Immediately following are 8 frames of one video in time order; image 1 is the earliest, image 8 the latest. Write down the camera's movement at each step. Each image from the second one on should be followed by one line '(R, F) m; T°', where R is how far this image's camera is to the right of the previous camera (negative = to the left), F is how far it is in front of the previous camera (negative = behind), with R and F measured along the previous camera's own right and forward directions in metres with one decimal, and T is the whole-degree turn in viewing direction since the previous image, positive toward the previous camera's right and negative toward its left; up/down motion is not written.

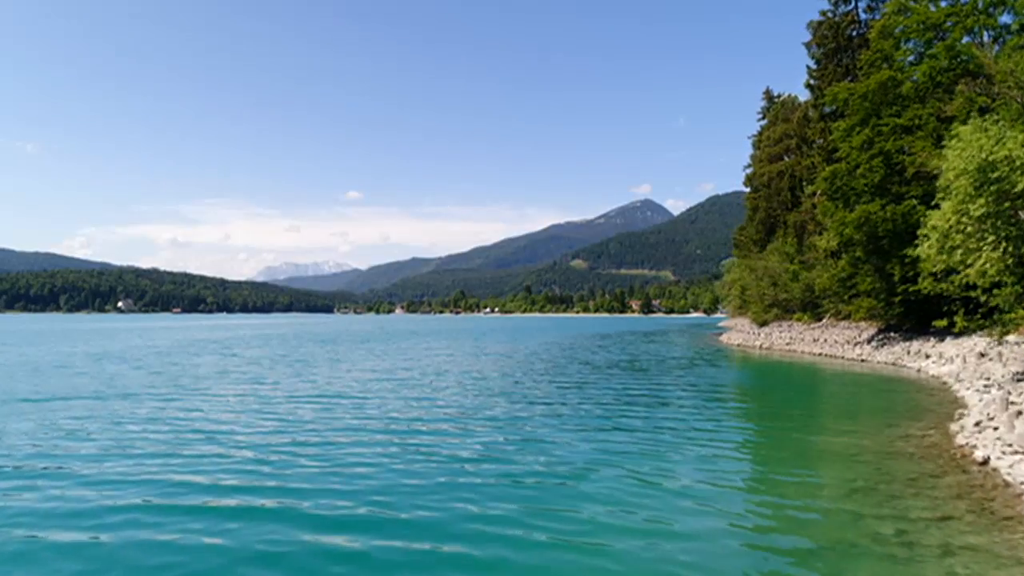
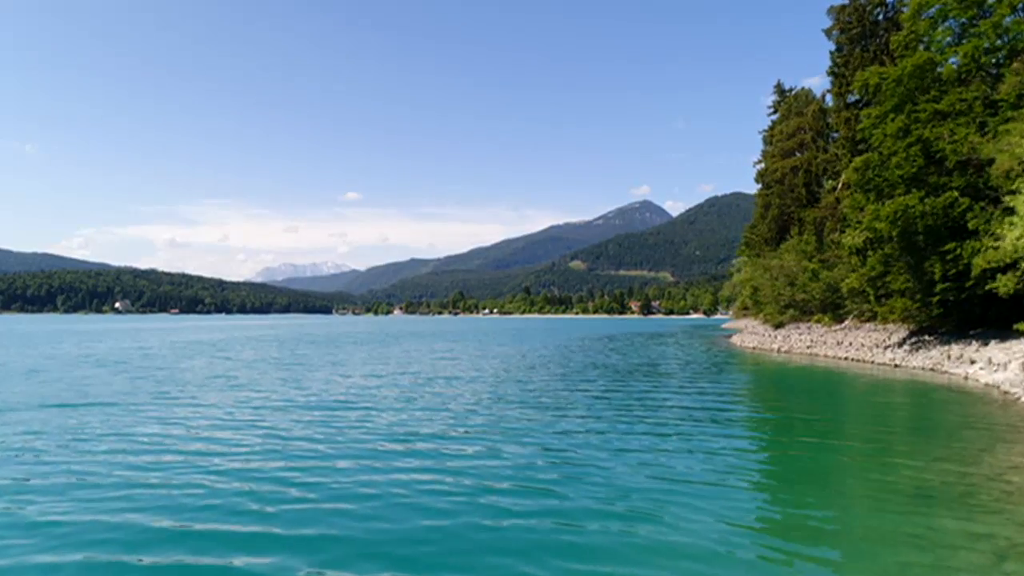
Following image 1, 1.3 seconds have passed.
(-0.5, +2.6) m; 0°
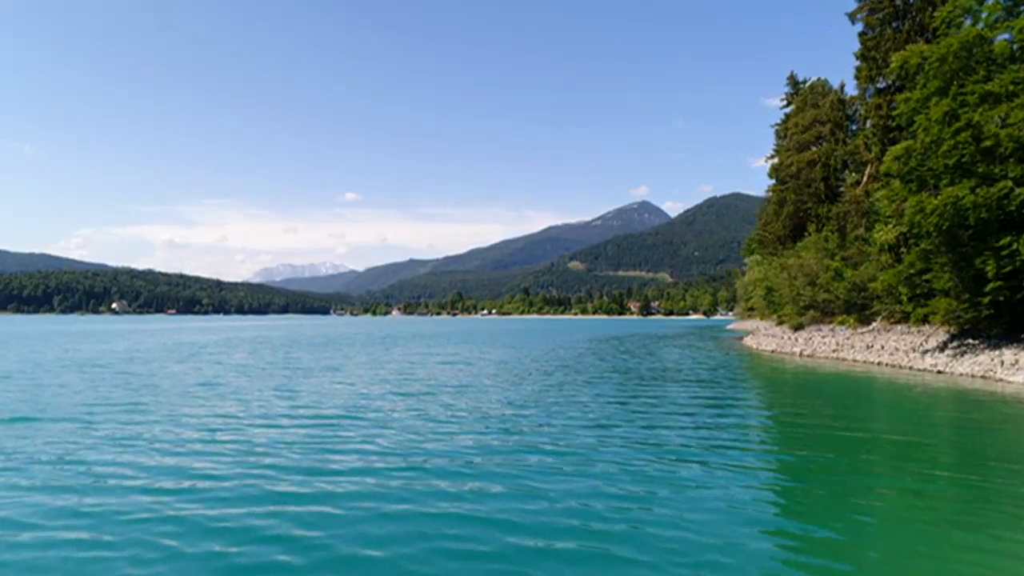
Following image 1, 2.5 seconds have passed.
(-0.6, +2.8) m; 0°
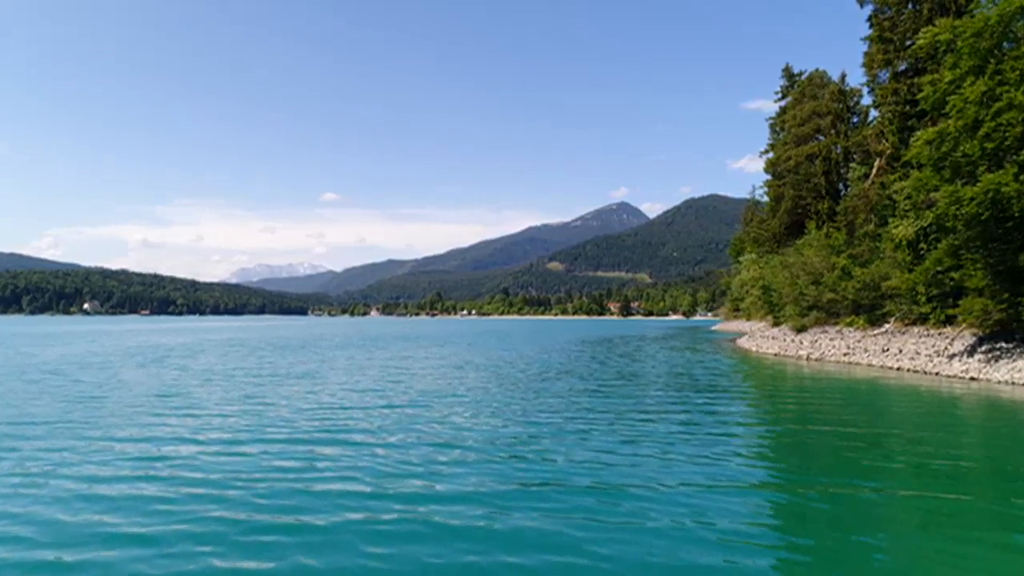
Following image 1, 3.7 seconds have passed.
(-0.6, +3.3) m; +2°
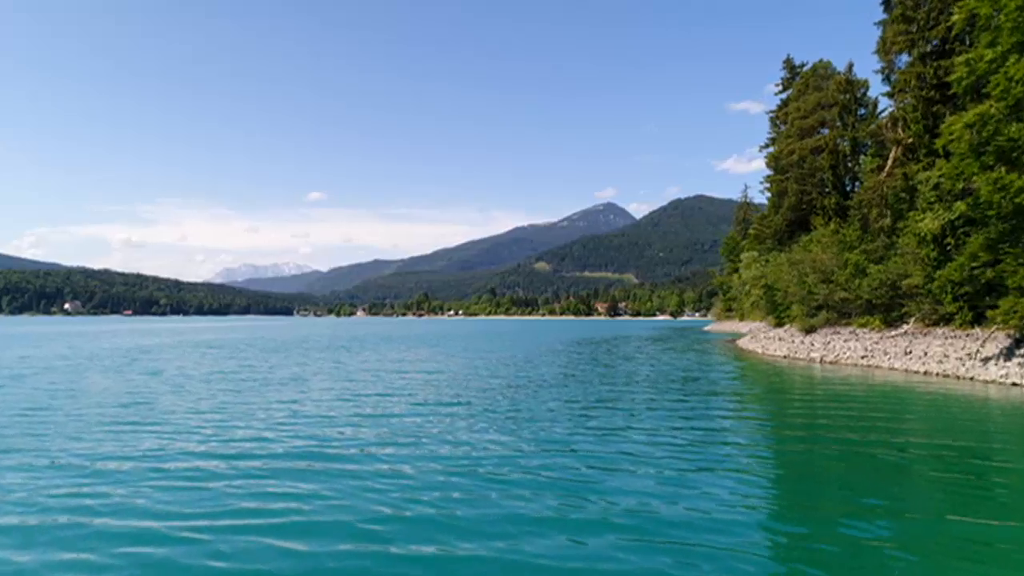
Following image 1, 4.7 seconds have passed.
(-0.6, +2.7) m; +1°
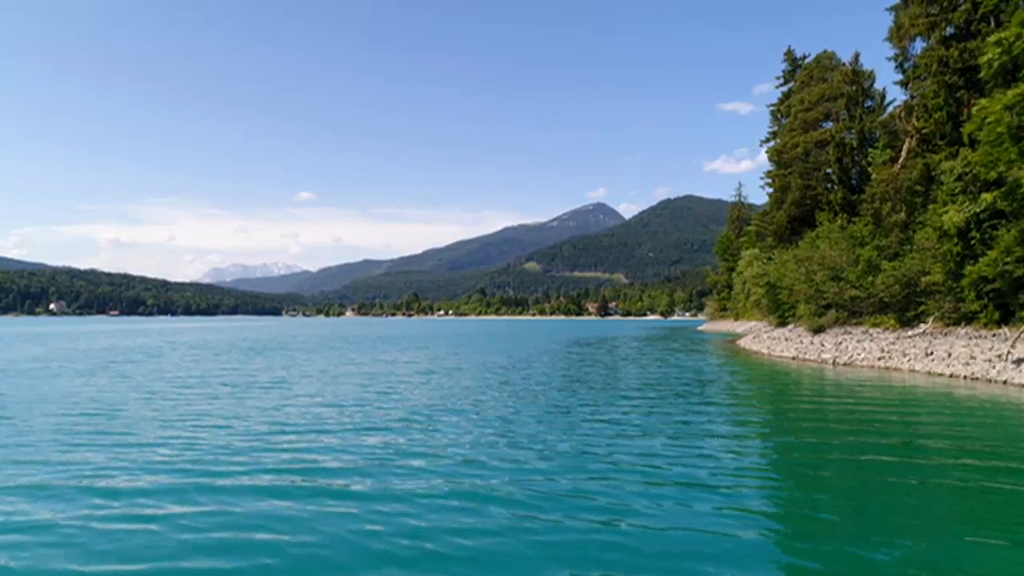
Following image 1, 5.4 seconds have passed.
(-0.4, +2.3) m; +1°
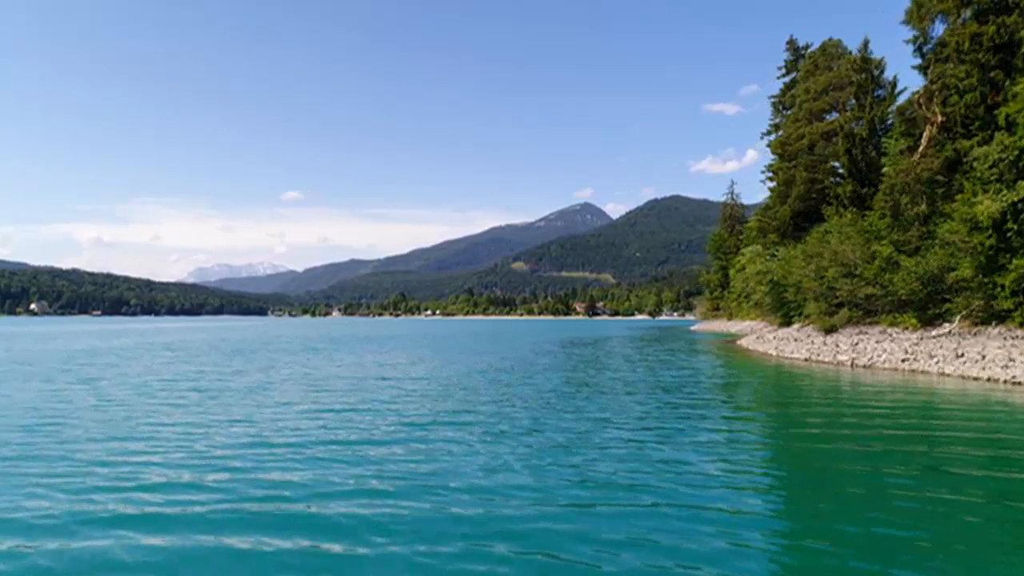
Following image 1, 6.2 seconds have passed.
(-0.4, +2.9) m; +1°
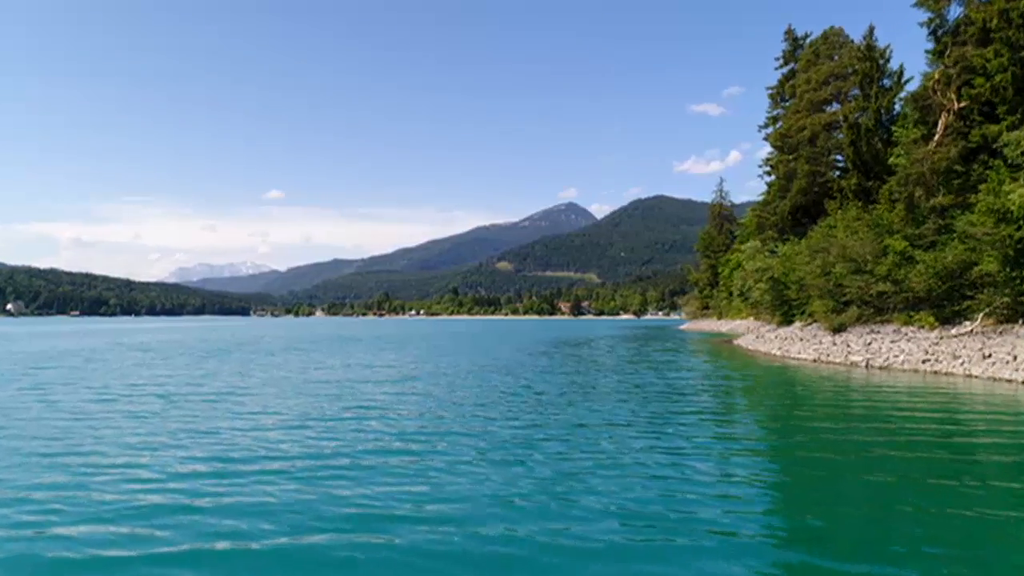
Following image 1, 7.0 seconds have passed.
(-0.4, +2.6) m; +1°
